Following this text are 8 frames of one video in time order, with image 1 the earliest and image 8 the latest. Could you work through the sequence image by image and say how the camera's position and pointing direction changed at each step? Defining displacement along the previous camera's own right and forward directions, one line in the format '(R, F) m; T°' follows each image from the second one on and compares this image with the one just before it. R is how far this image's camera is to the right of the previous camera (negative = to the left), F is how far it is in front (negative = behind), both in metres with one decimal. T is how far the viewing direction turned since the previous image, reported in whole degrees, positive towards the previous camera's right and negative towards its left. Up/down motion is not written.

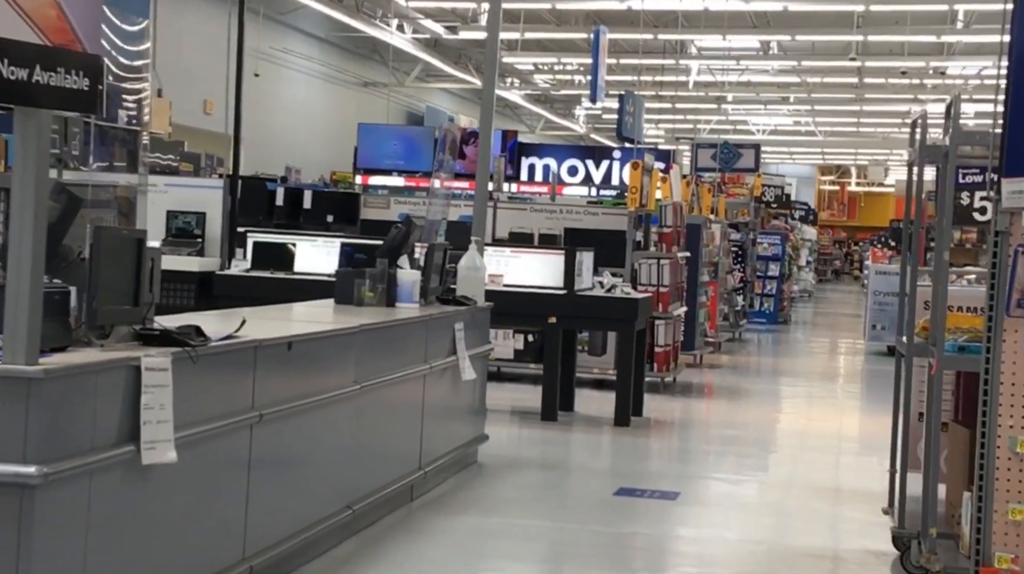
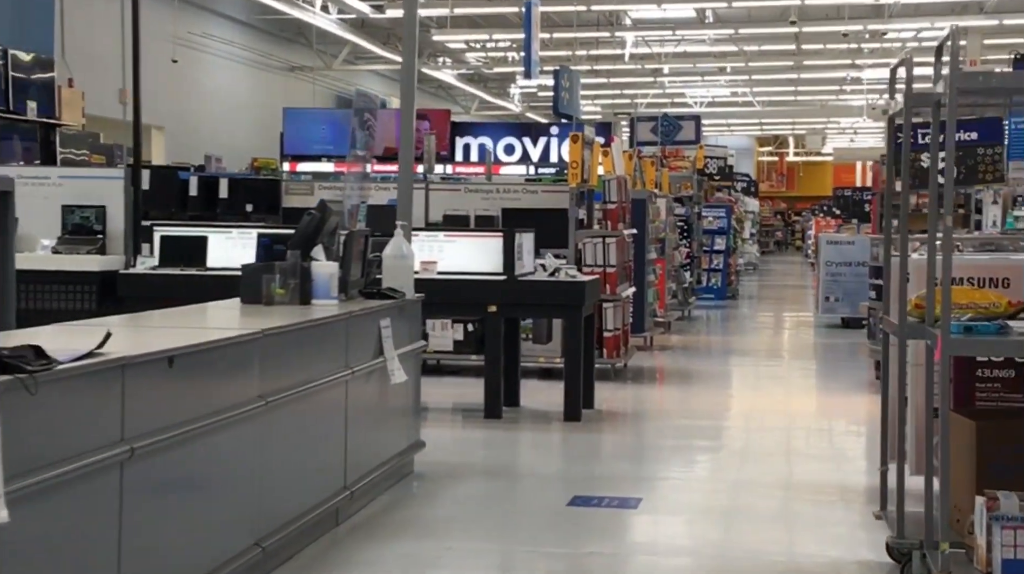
(+0.1, +0.8) m; +2°
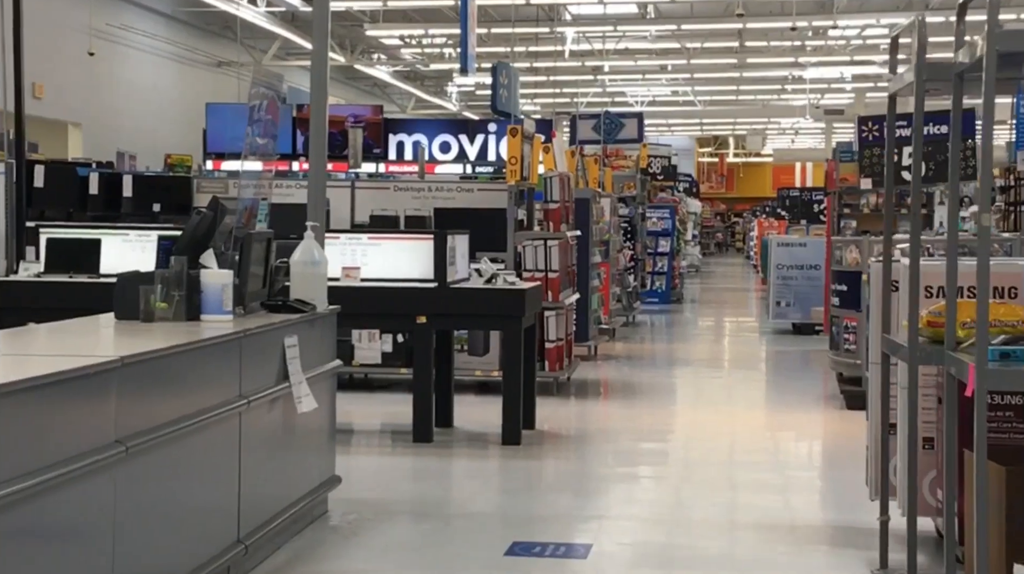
(0.0, +0.9) m; +2°
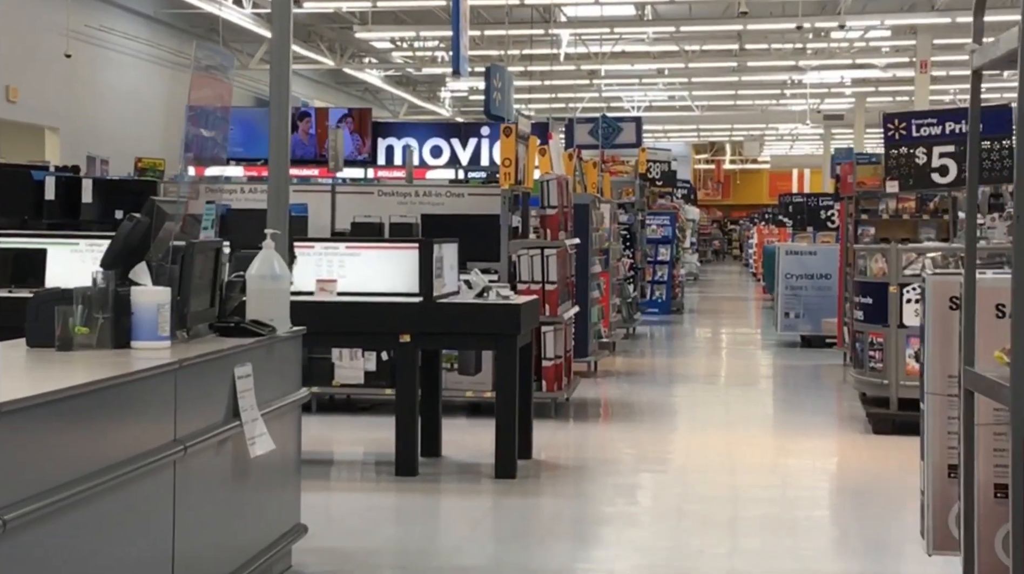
(0.0, +0.8) m; 0°
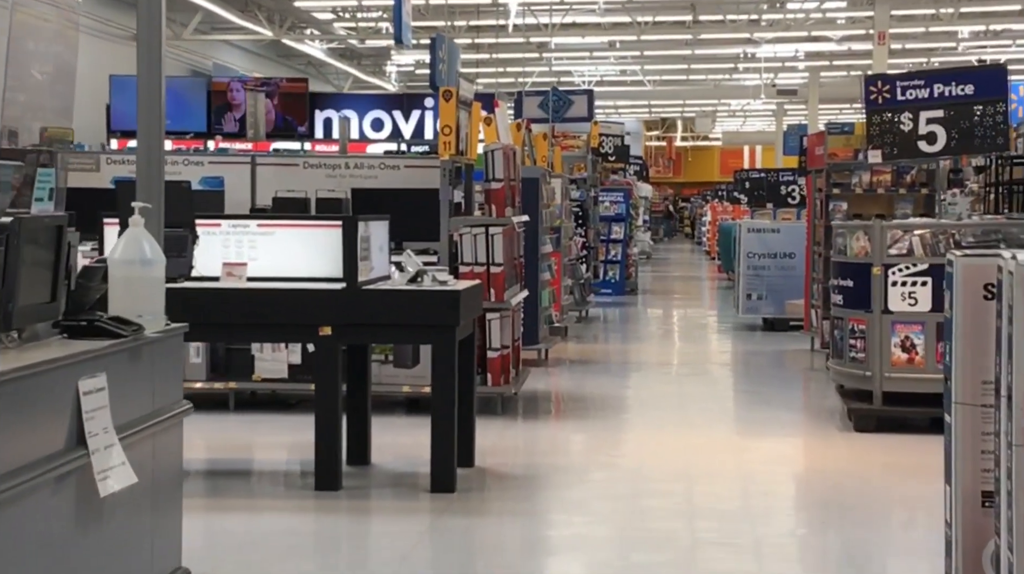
(+0.1, +1.0) m; +2°
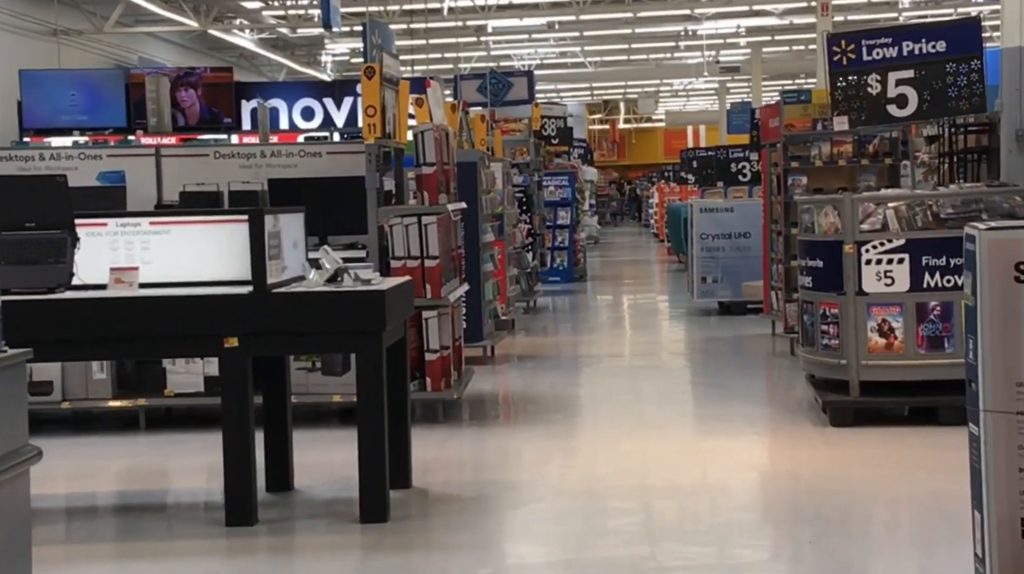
(+0.1, +0.8) m; +2°
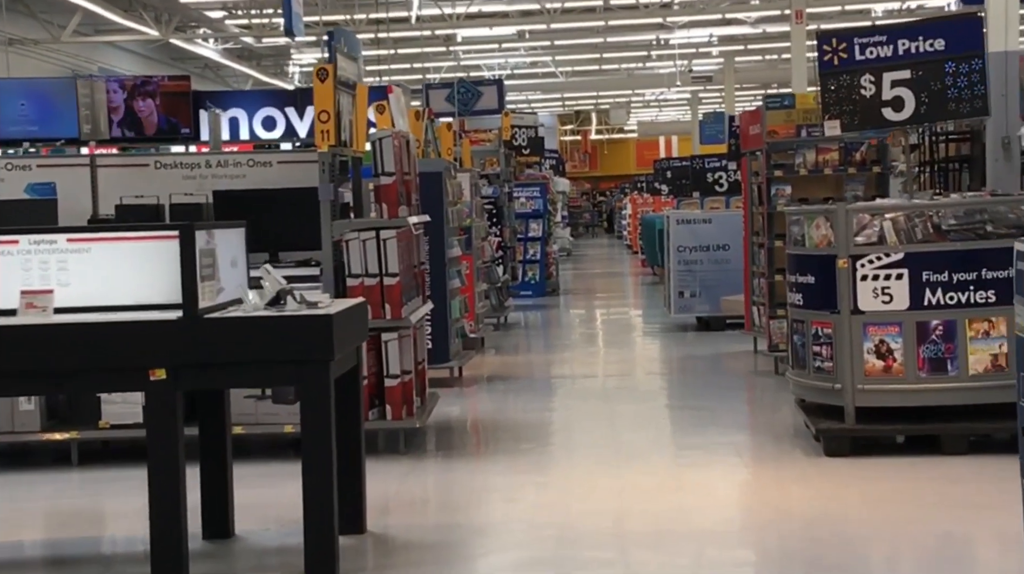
(0.0, +0.6) m; +1°
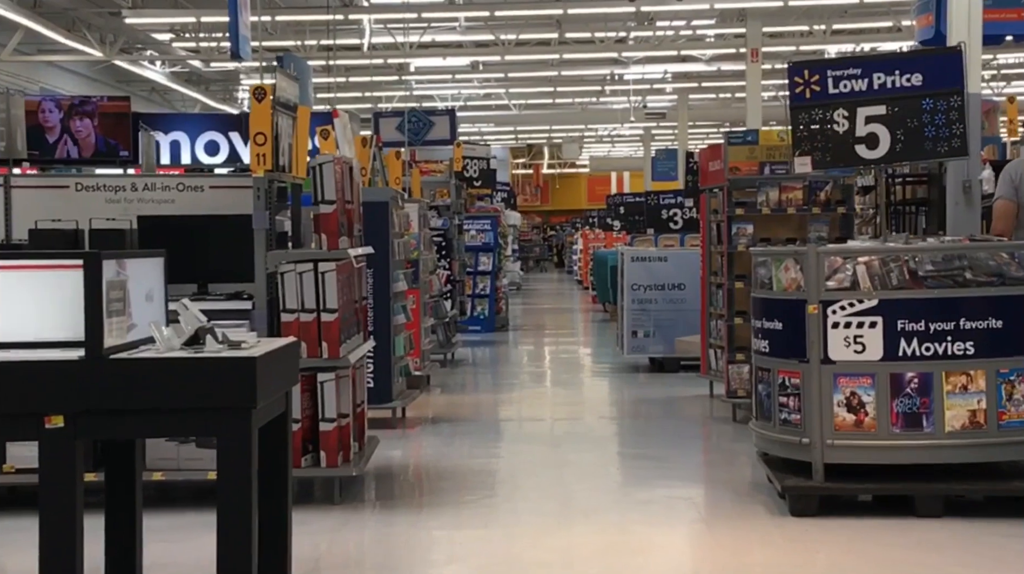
(0.0, +0.5) m; +2°
